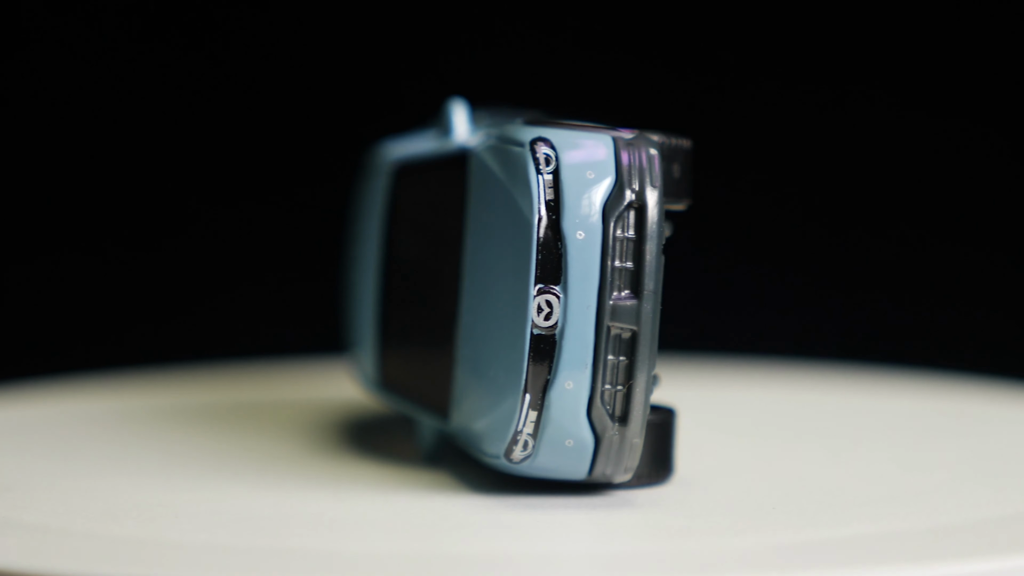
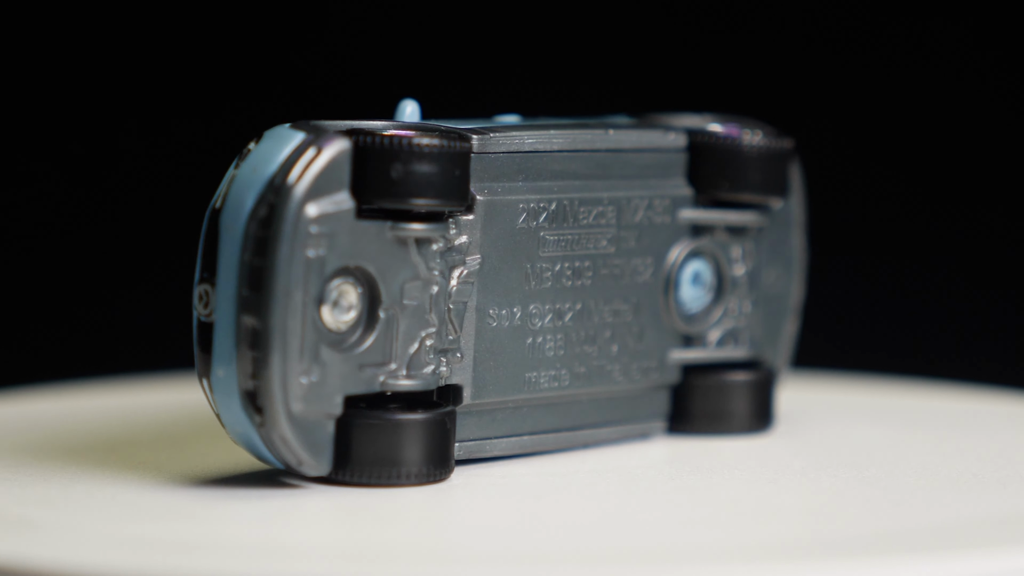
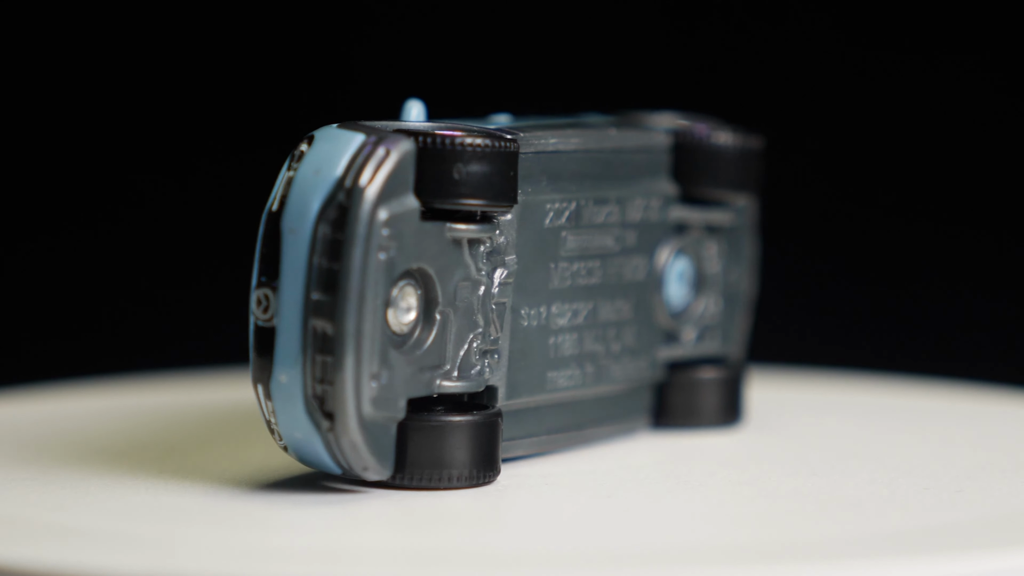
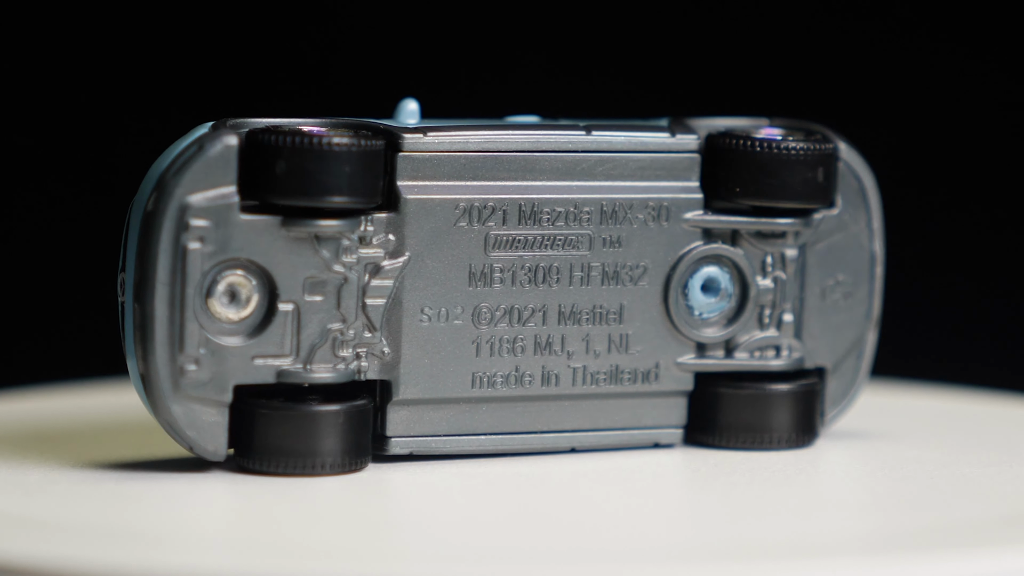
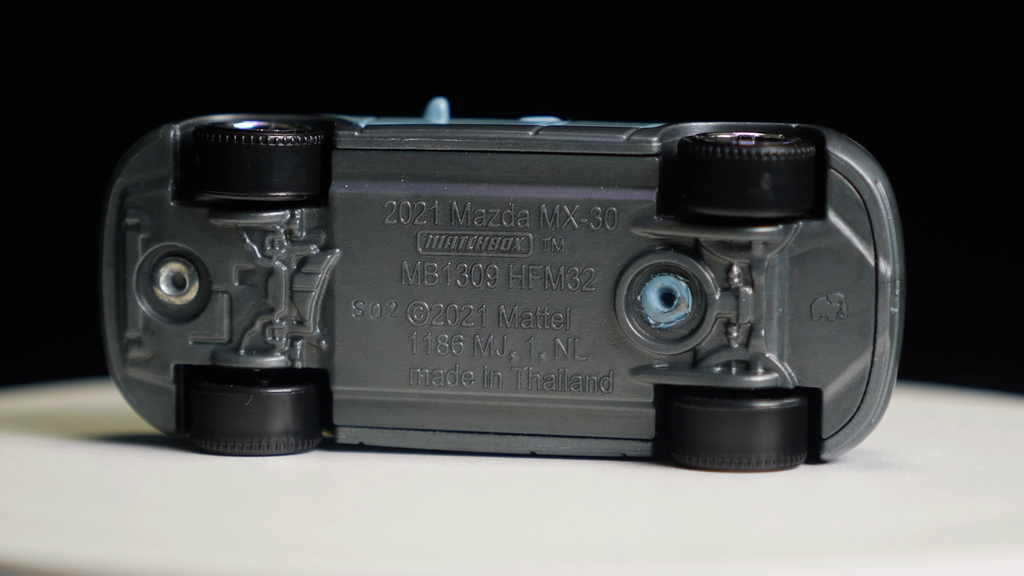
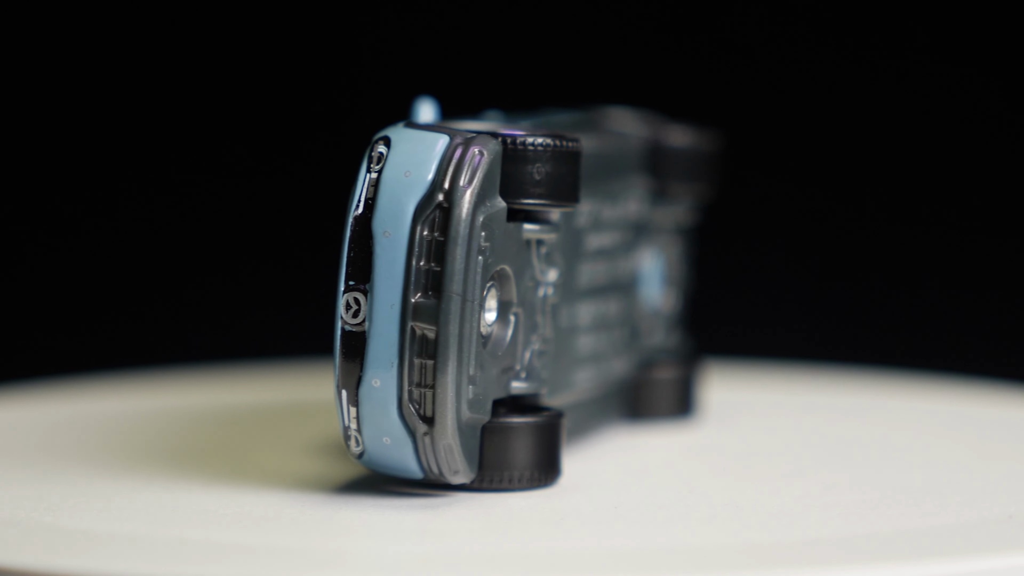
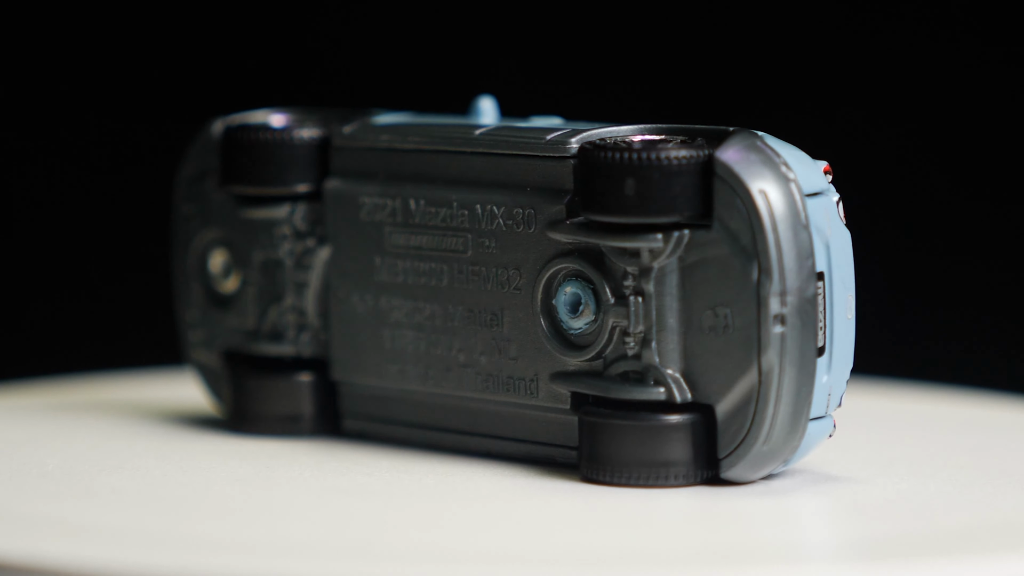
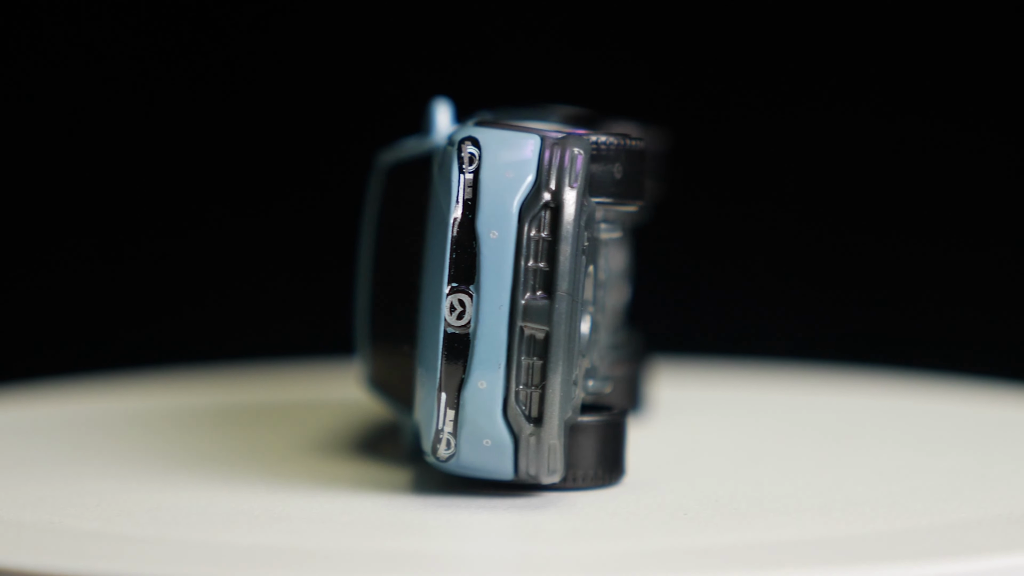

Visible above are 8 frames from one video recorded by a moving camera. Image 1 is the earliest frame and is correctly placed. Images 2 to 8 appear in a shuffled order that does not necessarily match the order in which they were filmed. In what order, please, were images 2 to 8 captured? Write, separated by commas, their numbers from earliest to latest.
8, 6, 3, 2, 4, 5, 7
